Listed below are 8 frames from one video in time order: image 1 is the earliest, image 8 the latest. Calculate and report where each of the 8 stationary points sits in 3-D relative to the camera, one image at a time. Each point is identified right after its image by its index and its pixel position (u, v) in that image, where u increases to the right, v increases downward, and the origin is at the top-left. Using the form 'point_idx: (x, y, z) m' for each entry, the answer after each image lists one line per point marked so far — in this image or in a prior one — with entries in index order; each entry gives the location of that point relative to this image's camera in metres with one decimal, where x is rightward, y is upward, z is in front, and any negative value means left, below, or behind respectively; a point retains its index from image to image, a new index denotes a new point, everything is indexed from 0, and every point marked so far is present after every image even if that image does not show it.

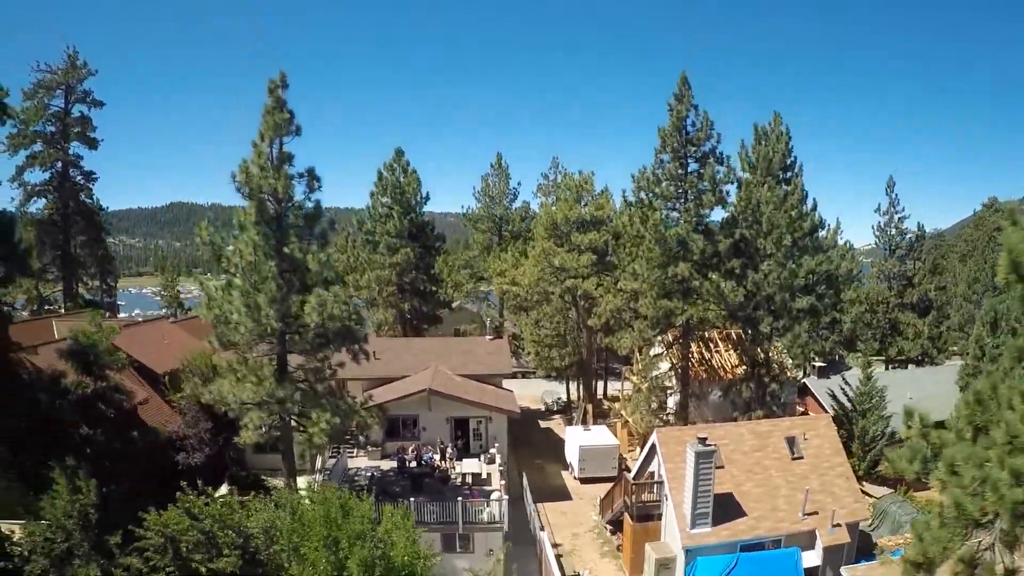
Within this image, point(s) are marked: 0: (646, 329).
0: (+4.0, -1.2, +16.9) m
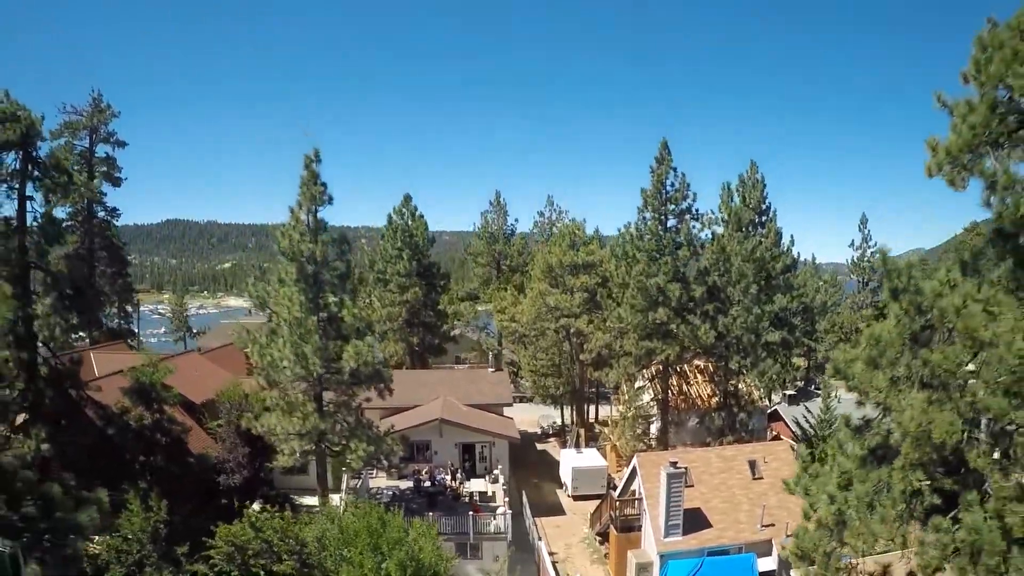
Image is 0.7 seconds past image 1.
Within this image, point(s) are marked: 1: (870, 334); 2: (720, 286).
0: (+4.0, -2.5, +19.3) m
1: (+4.0, -0.6, +6.3) m
2: (+6.7, 0.0, +18.7) m
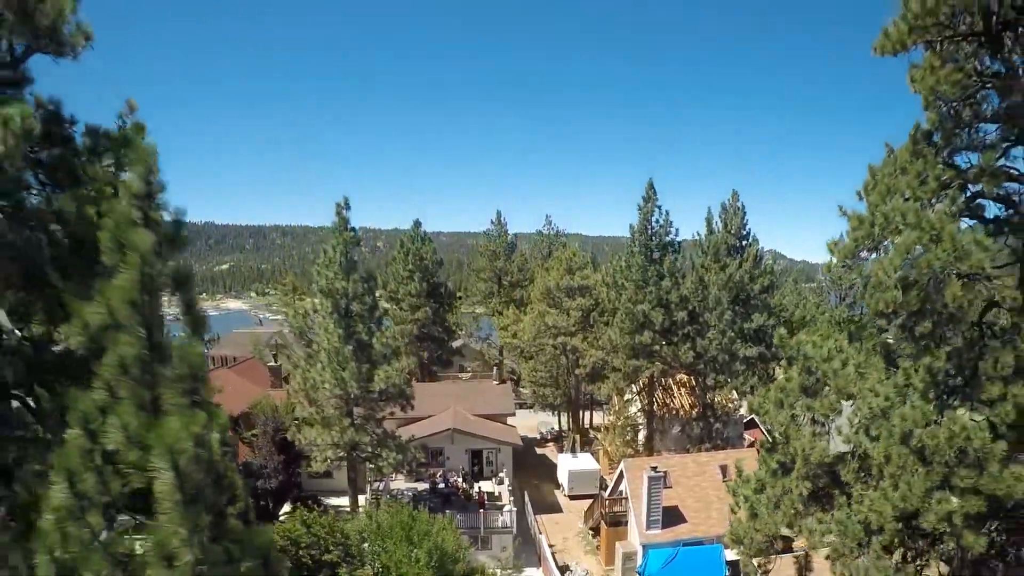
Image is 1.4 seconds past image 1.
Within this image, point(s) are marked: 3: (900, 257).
0: (+4.1, -3.4, +21.8) m
1: (+4.1, -1.5, +8.8) m
2: (+6.8, -0.9, +21.2) m
3: (+4.7, +0.2, +7.1) m
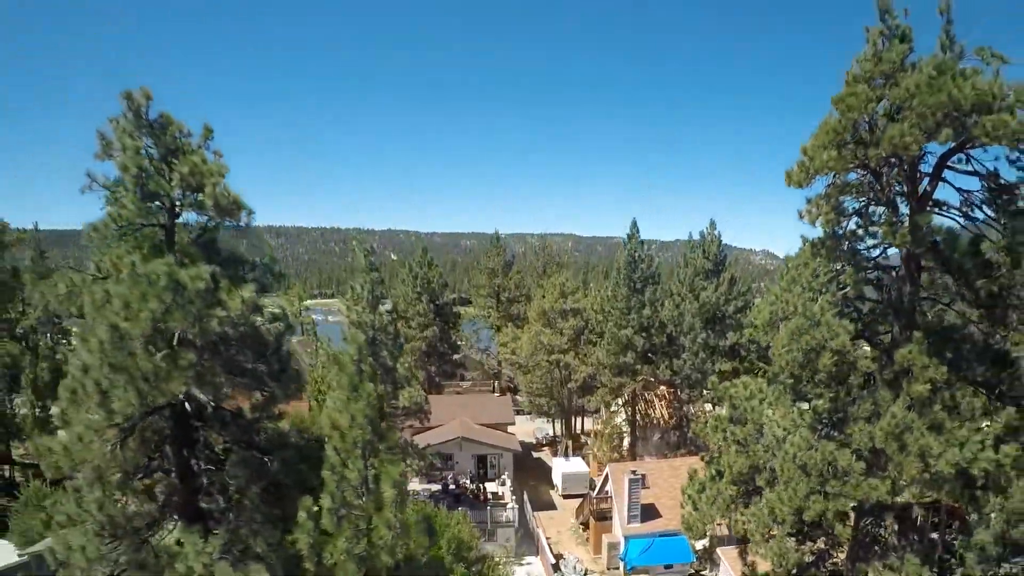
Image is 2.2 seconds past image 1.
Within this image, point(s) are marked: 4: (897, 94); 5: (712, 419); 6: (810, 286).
0: (+4.1, -4.4, +24.9) m
1: (+4.3, -2.6, +11.9) m
2: (+6.9, -1.9, +24.4) m
3: (+4.9, -0.9, +10.2) m
4: (+5.8, +2.8, +8.6) m
5: (+4.3, -2.8, +12.2) m
6: (+5.2, 0.0, +10.2) m
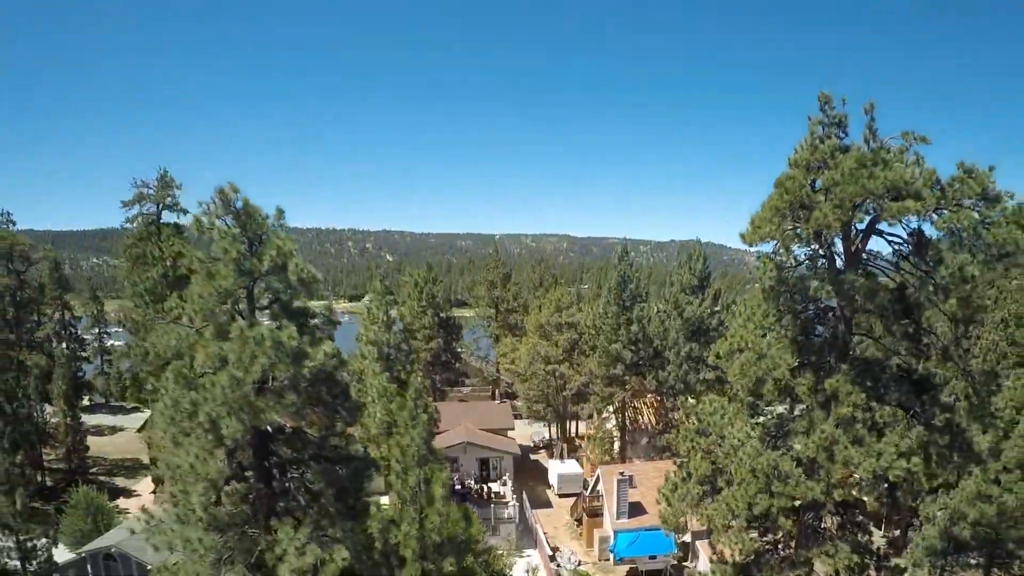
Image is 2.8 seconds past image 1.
0: (+4.1, -5.2, +27.2) m
1: (+4.4, -3.4, +14.2) m
2: (+6.9, -2.7, +26.7) m
3: (+5.0, -1.6, +12.6) m
4: (+5.9, +2.0, +11.0) m
5: (+4.4, -3.6, +14.5) m
6: (+5.3, -0.8, +12.5) m
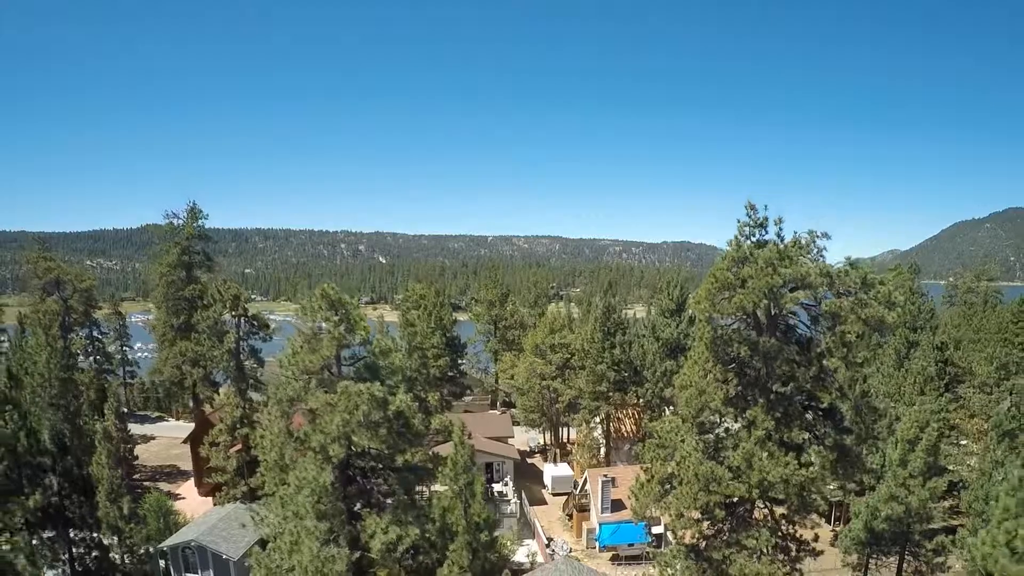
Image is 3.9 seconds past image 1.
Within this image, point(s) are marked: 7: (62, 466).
0: (+4.1, -6.7, +31.7) m
1: (+4.6, -4.9, +18.7) m
2: (+6.9, -4.2, +31.2) m
3: (+5.2, -3.1, +17.0) m
4: (+6.1, +0.5, +15.4) m
5: (+4.6, -5.1, +18.9) m
6: (+5.5, -2.3, +17.0) m
7: (-14.2, -5.7, +18.4) m
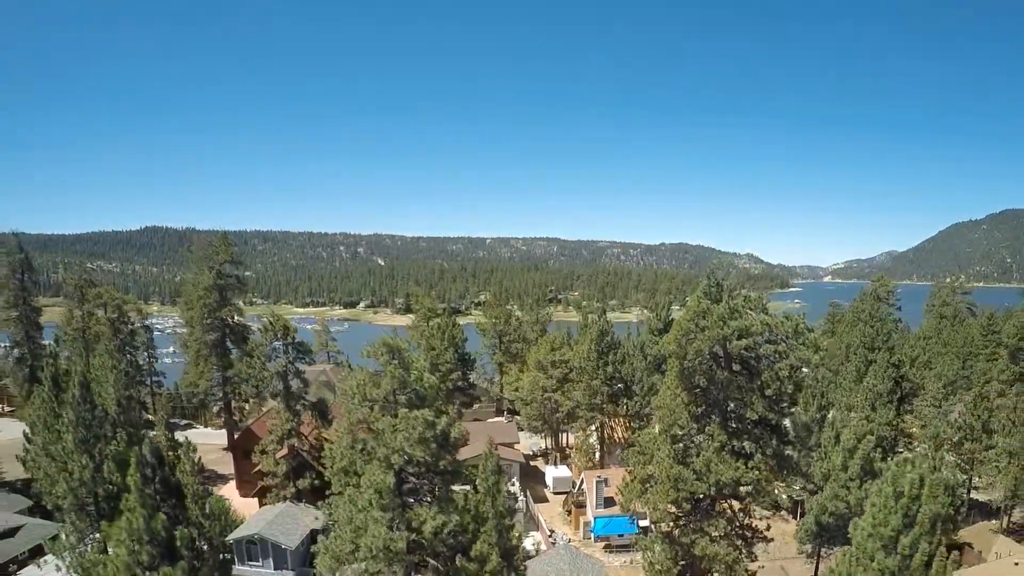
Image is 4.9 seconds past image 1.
0: (+4.5, -8.3, +36.2) m
1: (+5.0, -6.4, +23.2) m
2: (+7.3, -5.8, +35.7) m
3: (+5.7, -4.6, +21.5) m
4: (+6.6, -1.0, +20.0) m
5: (+5.0, -6.6, +23.5) m
6: (+5.9, -3.8, +21.5) m
7: (-13.8, -7.2, +22.9) m
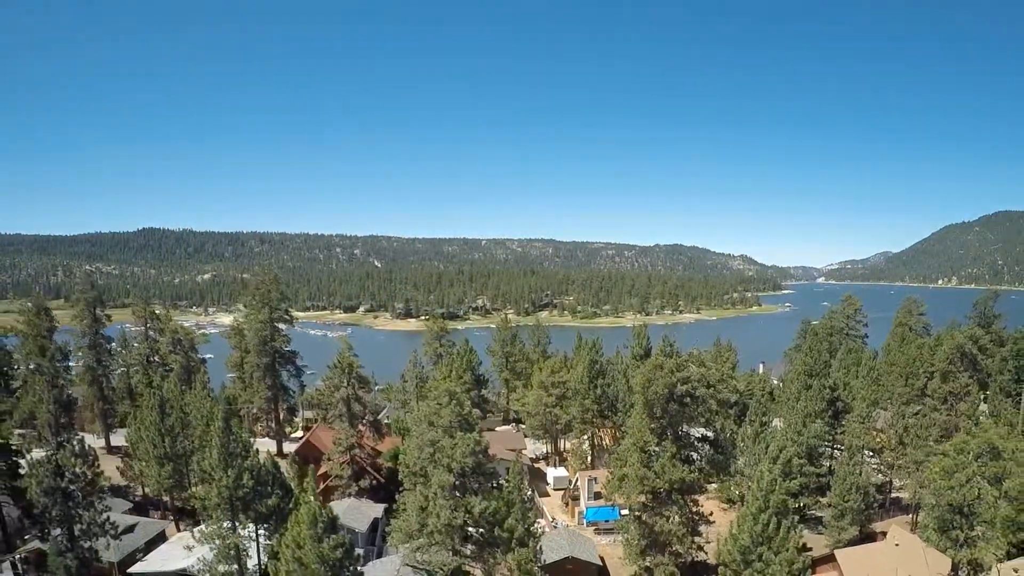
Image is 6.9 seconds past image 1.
0: (+5.2, -11.2, +45.2) m
1: (+5.8, -9.3, +32.2) m
2: (+8.0, -8.7, +44.7) m
3: (+6.5, -7.5, +30.5) m
4: (+7.4, -3.9, +29.0) m
5: (+5.8, -9.5, +32.4) m
6: (+6.8, -6.7, +30.5) m
7: (-13.0, -10.0, +31.7) m
